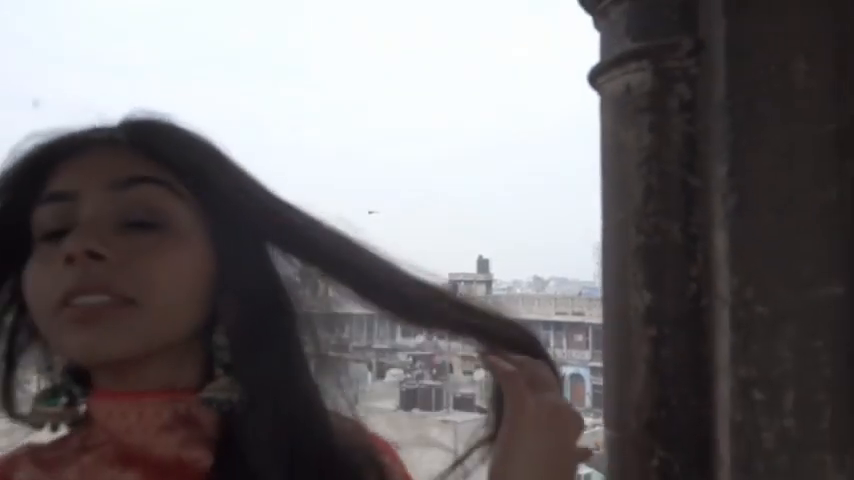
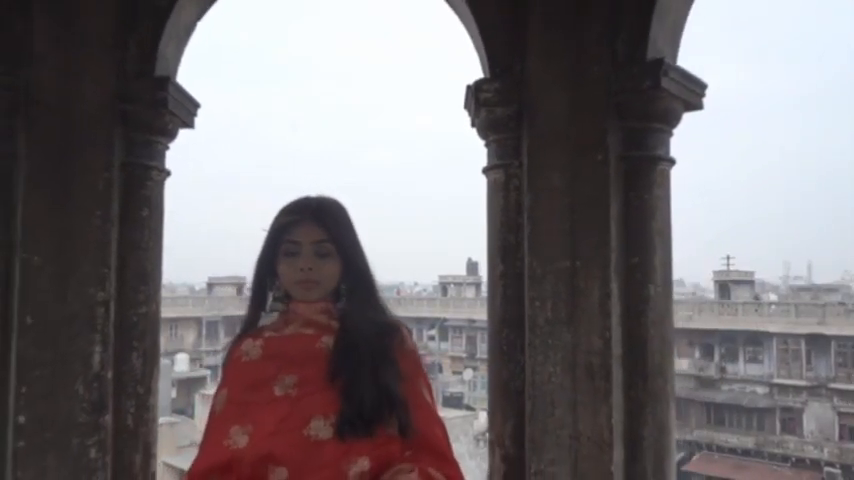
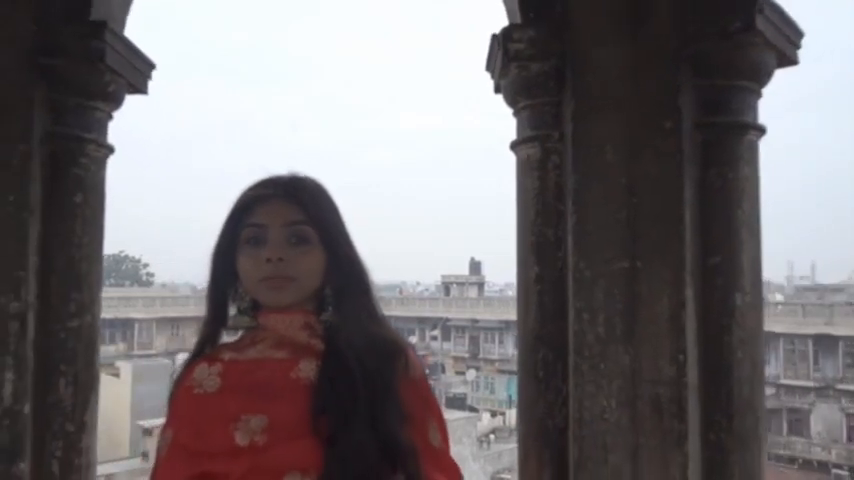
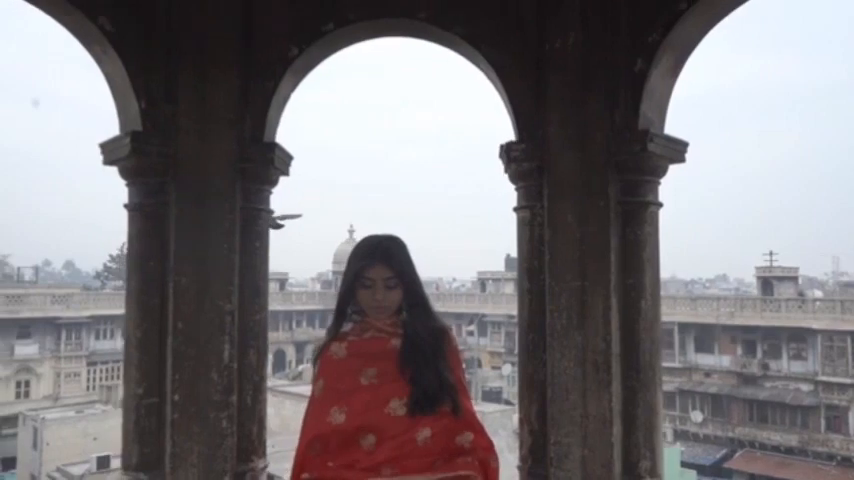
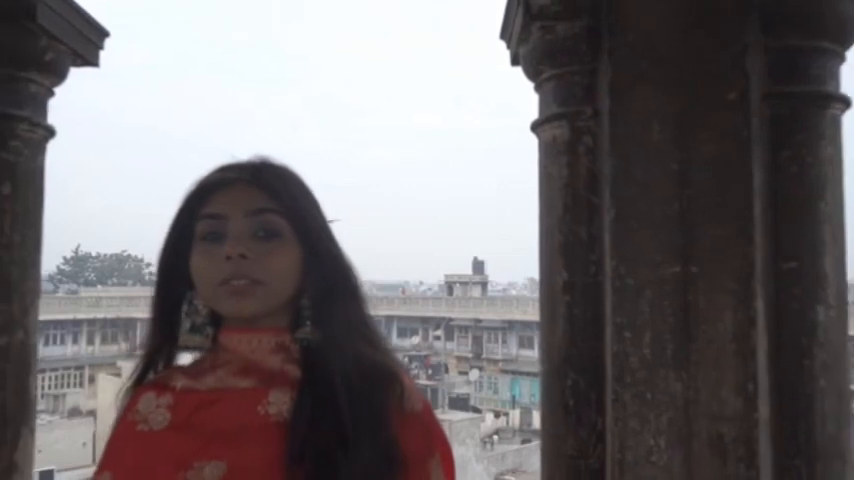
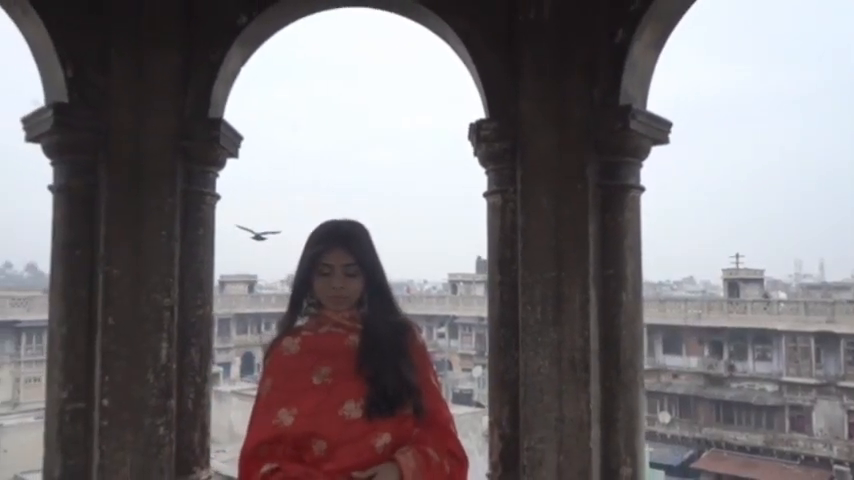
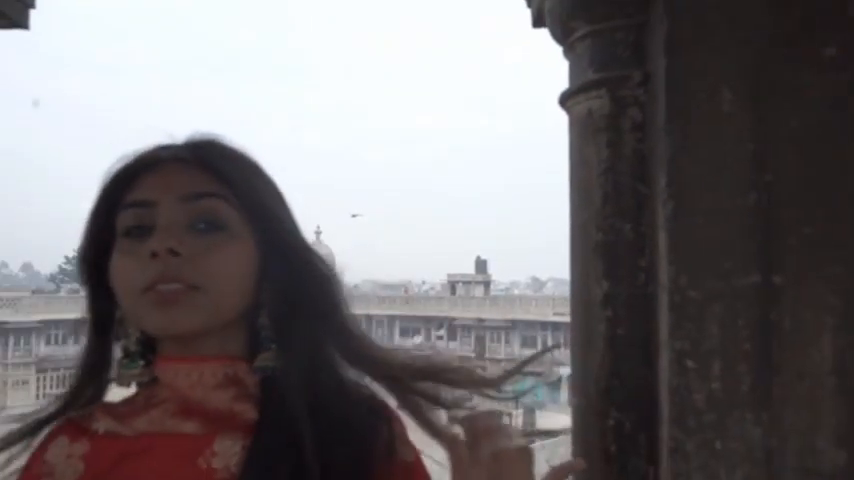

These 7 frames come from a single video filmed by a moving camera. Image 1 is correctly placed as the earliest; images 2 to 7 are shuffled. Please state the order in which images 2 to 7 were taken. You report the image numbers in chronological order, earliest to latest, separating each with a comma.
7, 5, 3, 2, 6, 4
